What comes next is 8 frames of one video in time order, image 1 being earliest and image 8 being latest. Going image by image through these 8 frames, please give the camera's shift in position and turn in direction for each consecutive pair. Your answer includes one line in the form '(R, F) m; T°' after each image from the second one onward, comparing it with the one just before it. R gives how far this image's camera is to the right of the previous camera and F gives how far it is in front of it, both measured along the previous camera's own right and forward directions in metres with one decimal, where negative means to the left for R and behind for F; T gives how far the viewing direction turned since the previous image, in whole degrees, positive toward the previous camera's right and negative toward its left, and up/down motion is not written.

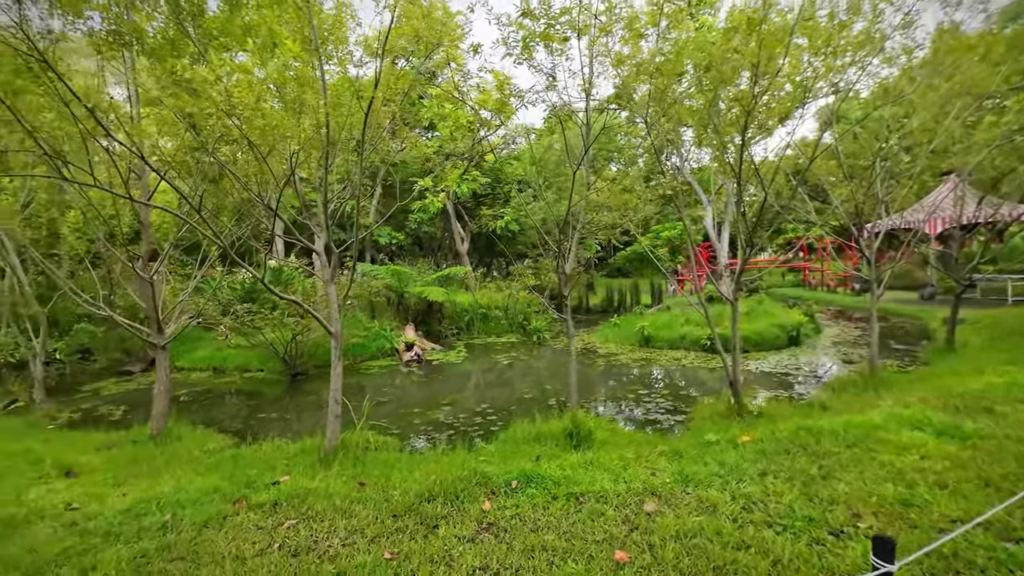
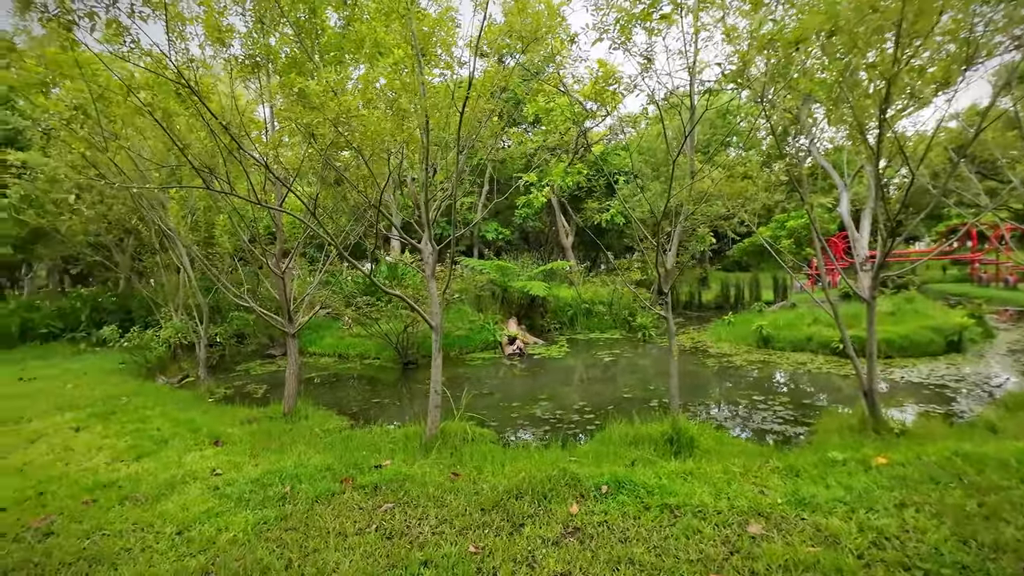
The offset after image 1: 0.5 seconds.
(+0.1, +0.1) m; -12°
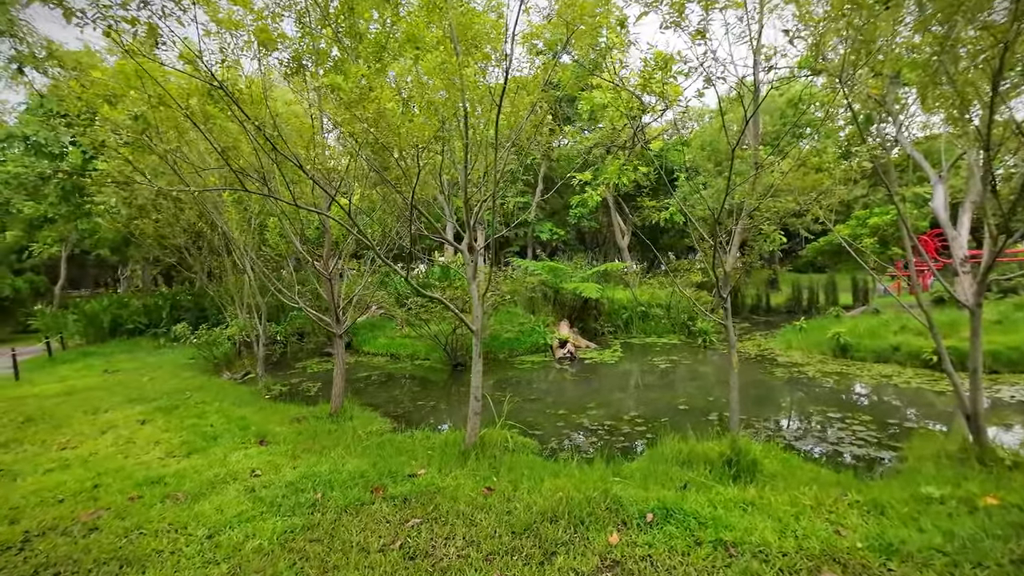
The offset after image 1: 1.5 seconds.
(+0.2, +0.3) m; -7°
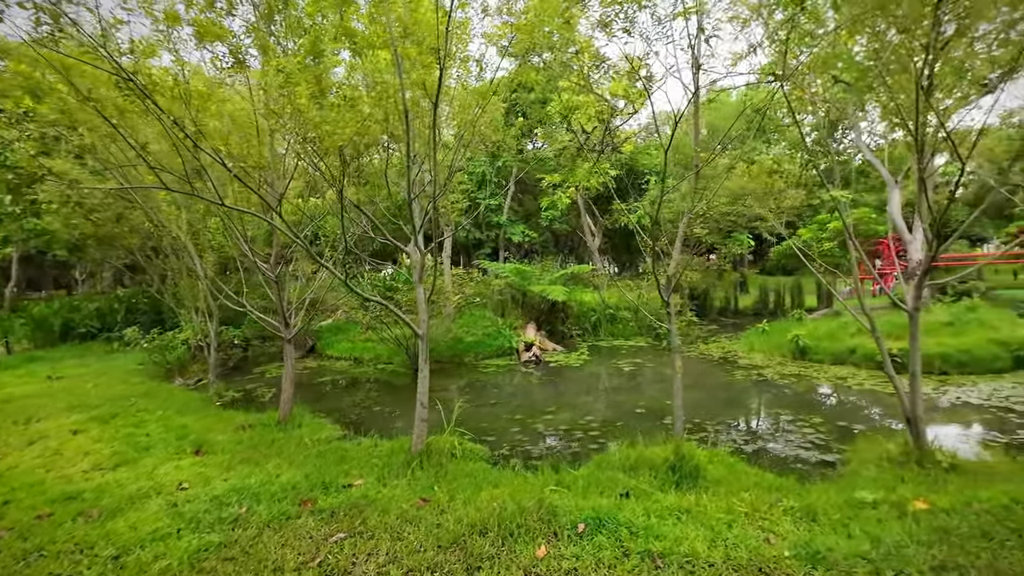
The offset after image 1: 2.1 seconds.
(+0.4, +0.1) m; +2°
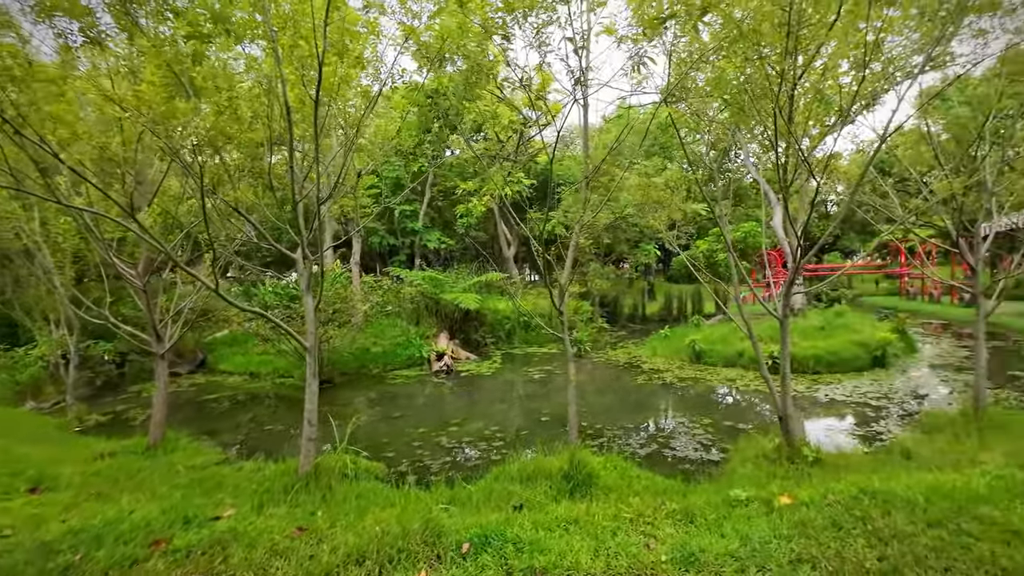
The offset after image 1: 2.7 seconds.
(+0.3, +0.1) m; +9°
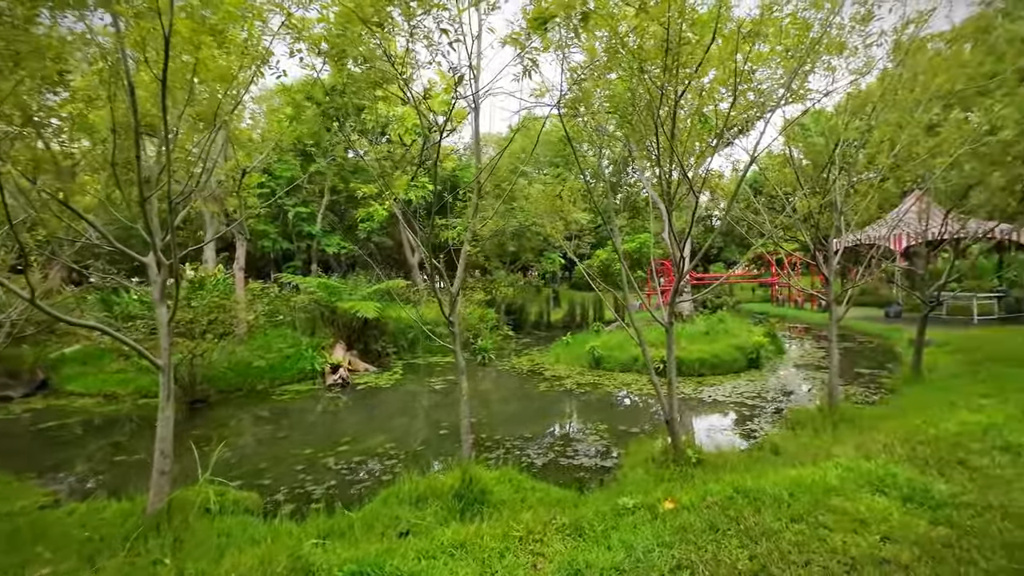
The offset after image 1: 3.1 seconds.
(+0.2, +0.2) m; +10°
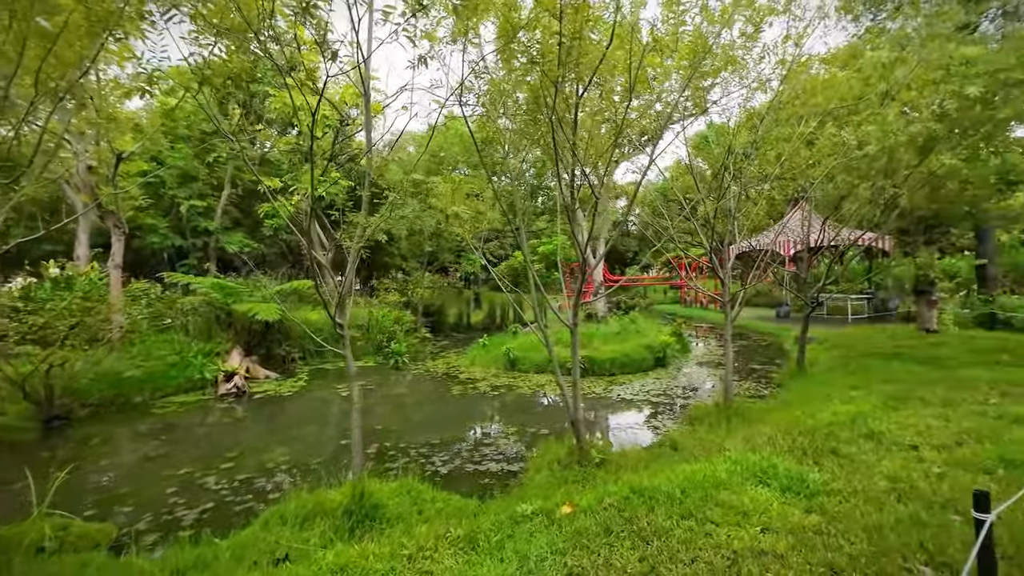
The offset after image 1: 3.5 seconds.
(+0.2, +0.2) m; +9°
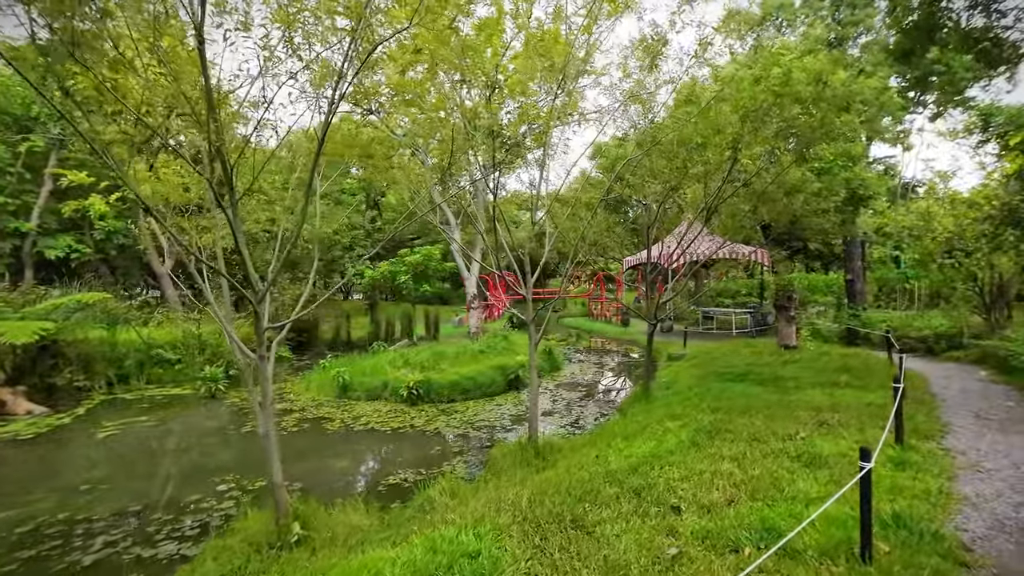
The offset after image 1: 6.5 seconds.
(+2.1, +1.1) m; +7°
